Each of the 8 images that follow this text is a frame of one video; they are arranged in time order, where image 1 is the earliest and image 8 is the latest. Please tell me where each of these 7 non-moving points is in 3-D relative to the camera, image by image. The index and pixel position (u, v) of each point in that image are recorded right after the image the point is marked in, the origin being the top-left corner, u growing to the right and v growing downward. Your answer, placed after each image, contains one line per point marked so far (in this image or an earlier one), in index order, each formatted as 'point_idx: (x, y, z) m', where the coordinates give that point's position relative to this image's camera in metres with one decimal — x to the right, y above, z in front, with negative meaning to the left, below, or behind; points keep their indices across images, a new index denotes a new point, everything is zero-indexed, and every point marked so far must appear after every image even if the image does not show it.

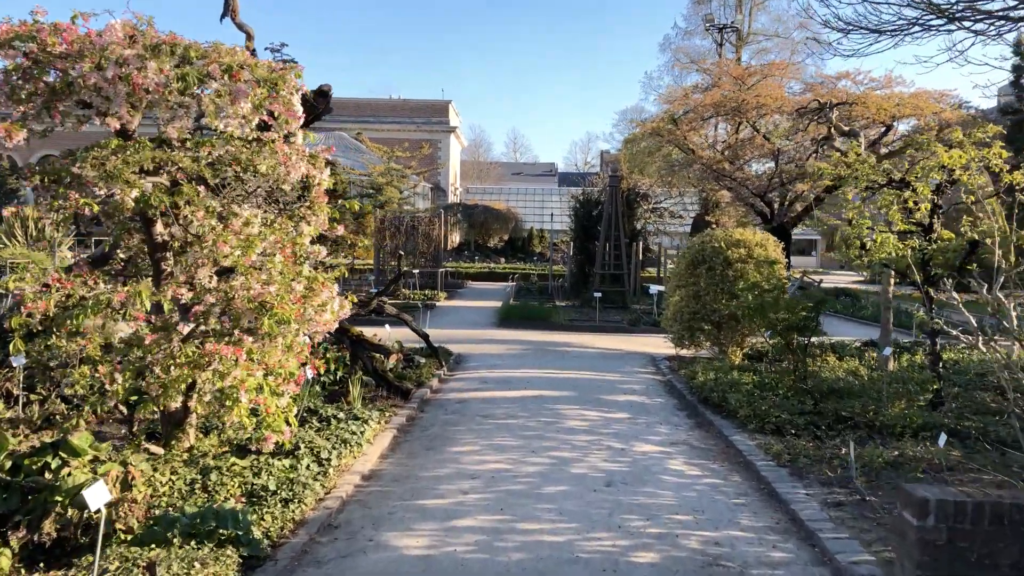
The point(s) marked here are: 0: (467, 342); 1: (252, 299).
0: (-0.5, -0.7, +10.7) m
1: (-1.3, -0.1, +4.1) m
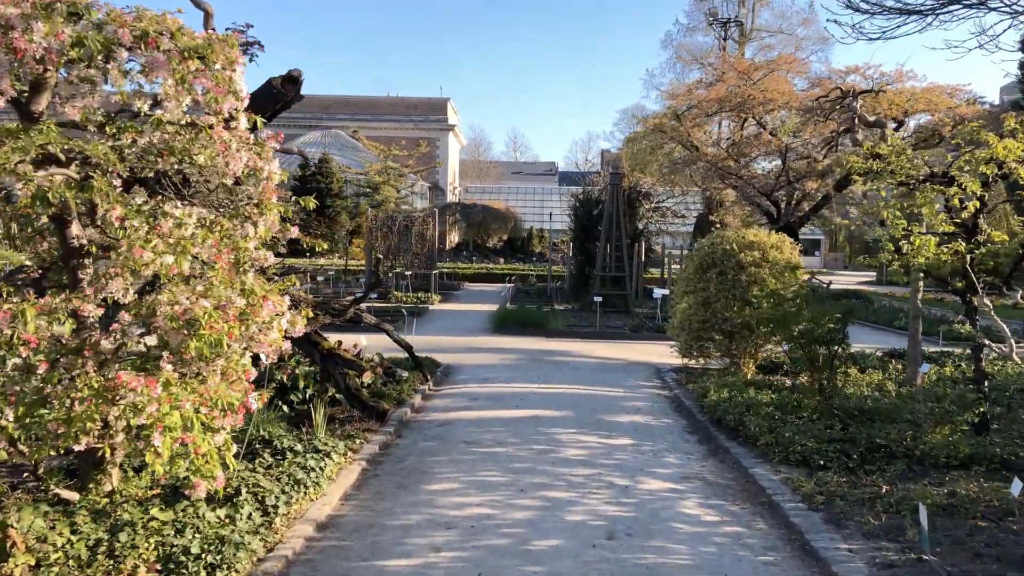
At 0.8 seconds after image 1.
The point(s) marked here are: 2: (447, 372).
0: (-0.6, -0.8, +10.0) m
1: (-1.3, -0.1, +3.4) m
2: (-0.6, -0.8, +8.5) m
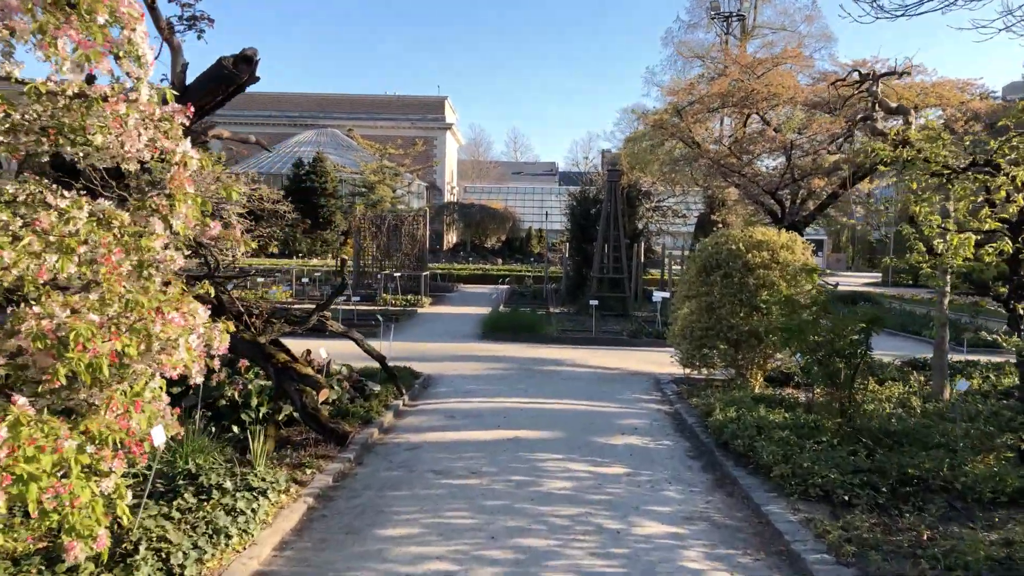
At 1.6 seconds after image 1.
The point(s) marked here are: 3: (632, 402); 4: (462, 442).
0: (-0.7, -0.8, +9.2) m
1: (-1.5, -0.1, +2.7) m
2: (-0.8, -0.9, +7.7) m
3: (+1.0, -1.0, +7.2) m
4: (-0.3, -1.0, +5.5) m
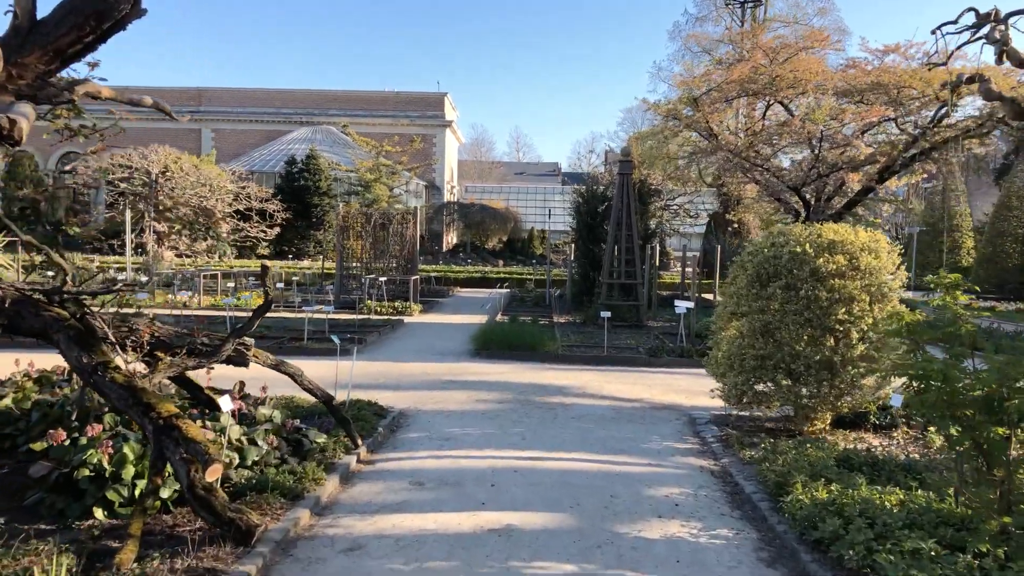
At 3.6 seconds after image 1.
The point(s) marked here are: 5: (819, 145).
0: (-0.8, -0.9, +7.5) m
1: (-1.5, -0.2, +0.9) m
2: (-0.8, -1.0, +6.0) m
3: (+1.0, -1.1, +5.4) m
4: (-0.4, -1.1, +3.8) m
5: (+6.2, +2.9, +17.2) m
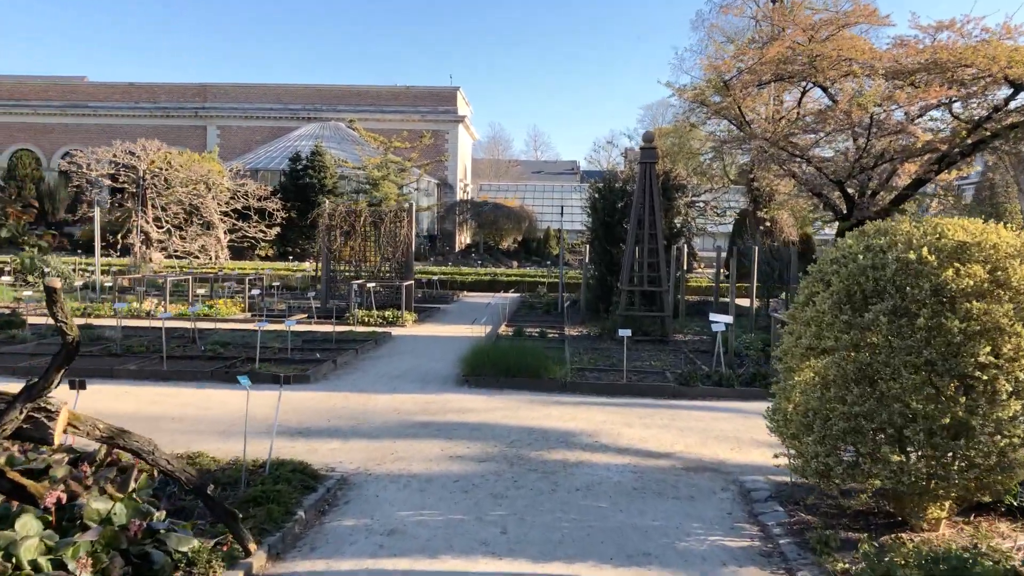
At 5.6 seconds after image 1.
0: (-0.8, -1.0, +5.7) m
1: (-1.7, -0.3, -0.8) m
2: (-0.9, -1.1, +4.2) m
3: (+0.9, -1.2, +3.7) m
4: (-0.5, -1.2, +2.0) m
5: (+6.3, +2.8, +15.3) m
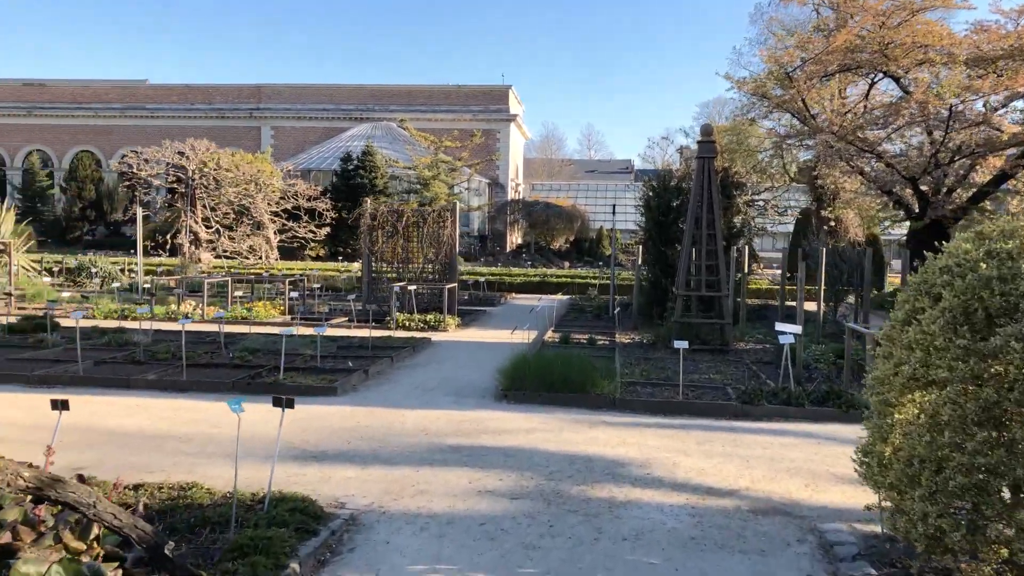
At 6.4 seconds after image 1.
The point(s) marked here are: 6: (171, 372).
0: (-0.6, -1.0, +5.1) m
1: (-1.9, -0.4, -1.4) m
2: (-0.8, -1.1, +3.6) m
3: (+0.9, -1.2, +2.9) m
4: (-0.5, -1.3, +1.4) m
5: (+7.1, +2.7, +14.2) m
6: (-3.1, -0.8, +7.8) m
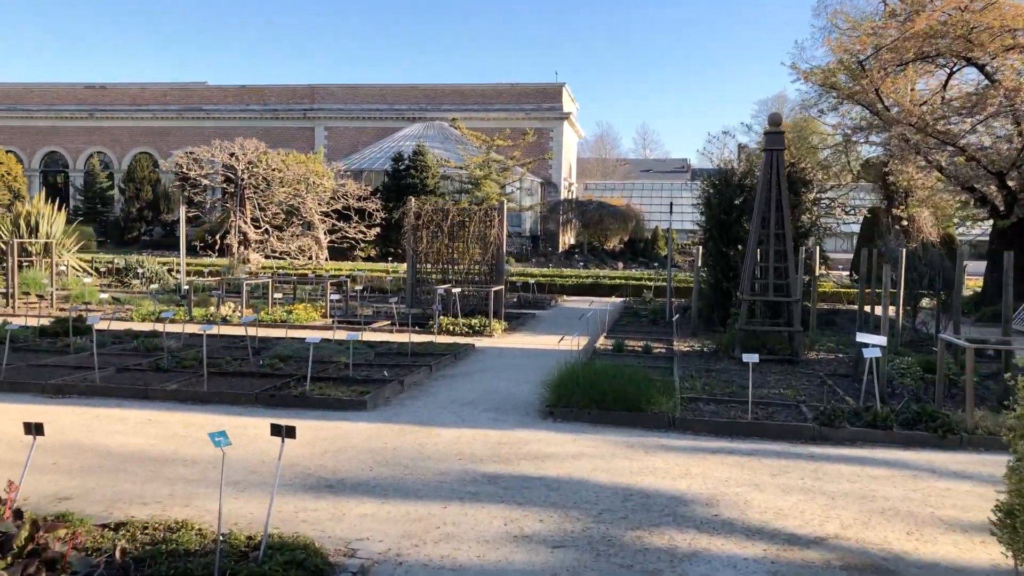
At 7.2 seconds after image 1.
0: (-0.4, -1.1, +4.4) m
1: (-2.1, -0.4, -2.0) m
2: (-0.7, -1.2, +2.9) m
3: (+1.0, -1.3, +2.2) m
4: (-0.5, -1.3, +0.7) m
5: (+7.9, +2.6, +13.0) m
6: (-2.7, -0.8, +7.3) m
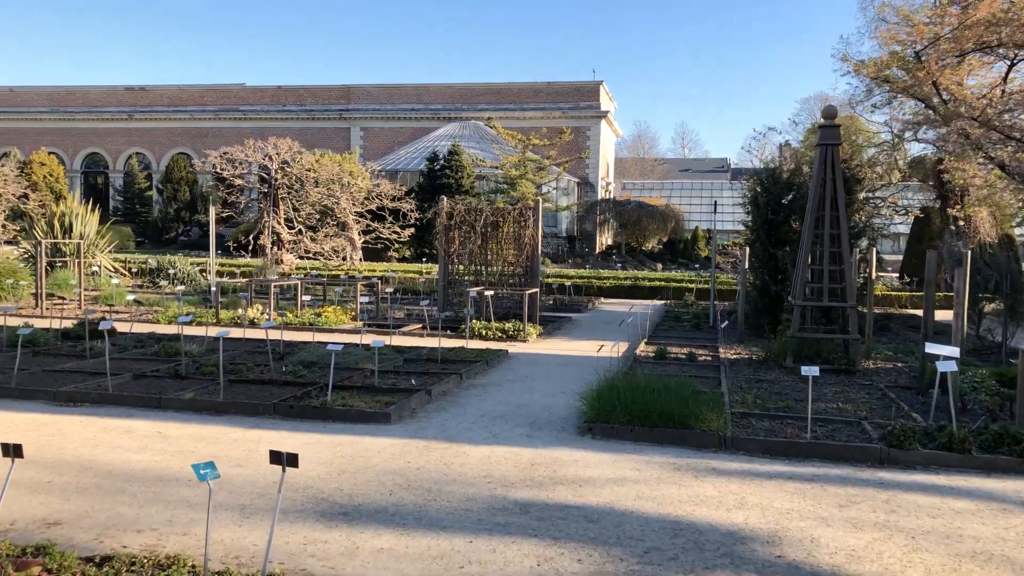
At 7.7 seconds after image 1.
0: (-0.2, -1.1, +3.9) m
1: (-2.2, -0.4, -2.4) m
2: (-0.6, -1.2, +2.5) m
3: (+1.1, -1.3, +1.6) m
4: (-0.5, -1.3, +0.2) m
5: (+8.5, +2.6, +12.2) m
6: (-2.4, -0.8, +6.9) m
